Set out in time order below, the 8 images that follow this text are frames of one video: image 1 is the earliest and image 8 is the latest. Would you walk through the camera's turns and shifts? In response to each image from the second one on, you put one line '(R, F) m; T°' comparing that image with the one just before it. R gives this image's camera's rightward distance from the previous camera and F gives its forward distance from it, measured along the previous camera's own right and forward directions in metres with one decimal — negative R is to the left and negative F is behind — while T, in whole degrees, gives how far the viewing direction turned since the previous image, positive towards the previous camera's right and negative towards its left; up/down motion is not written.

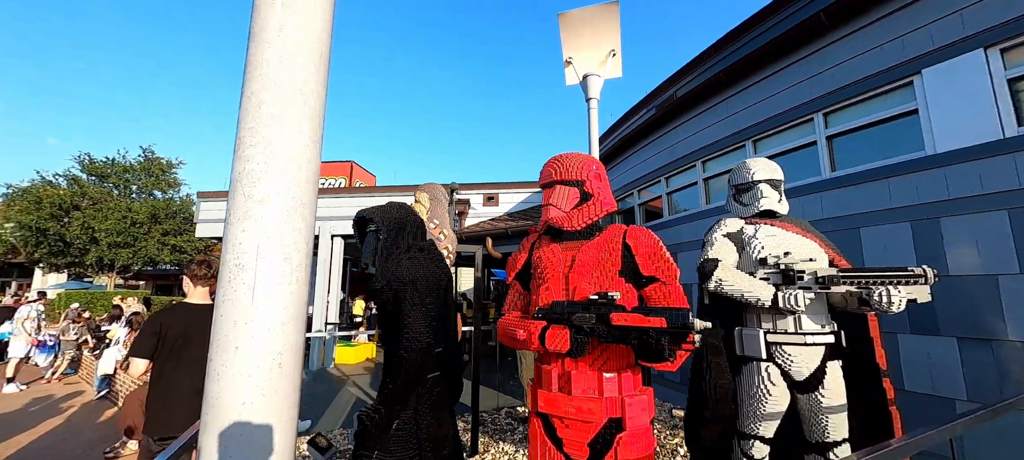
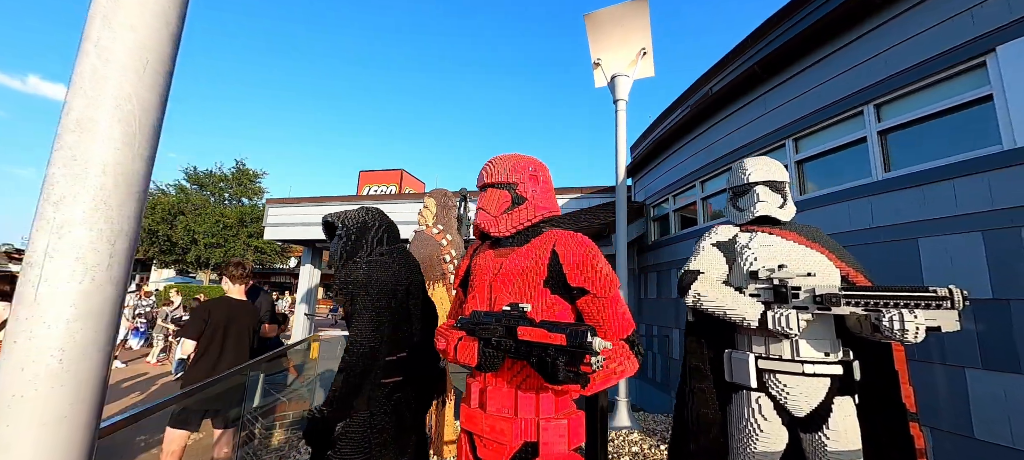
(+0.5, +0.1) m; -8°
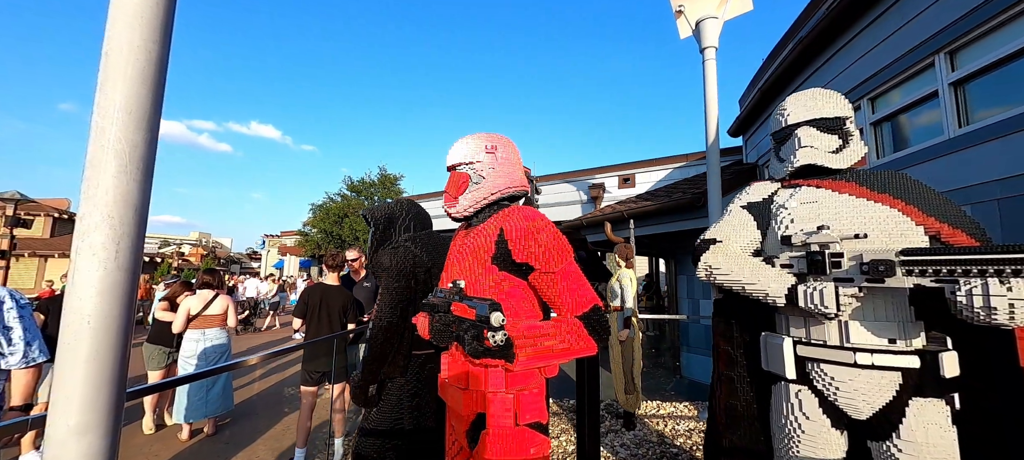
(+0.7, +0.1) m; -19°
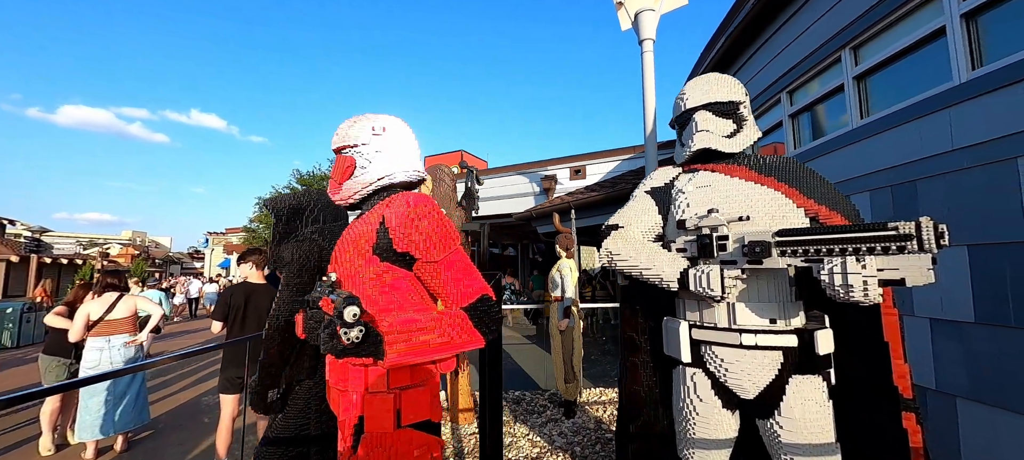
(+0.3, +0.1) m; +5°
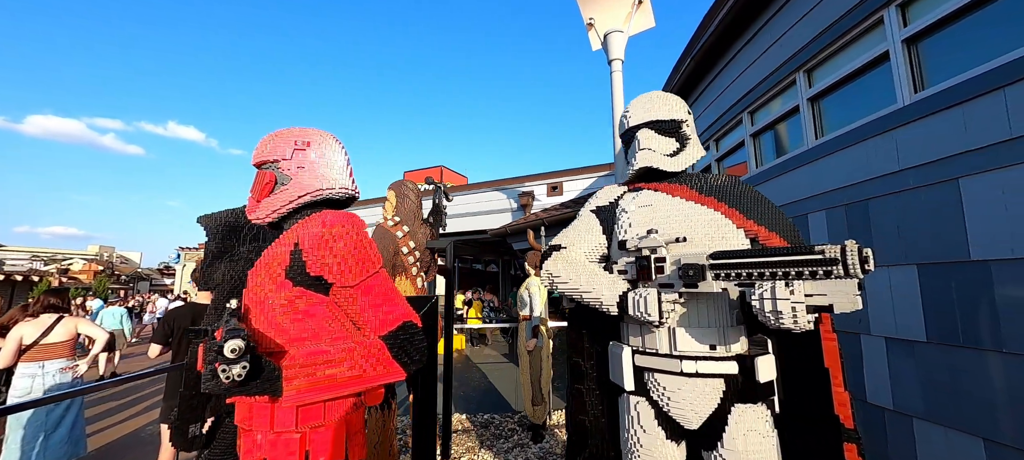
(+0.2, +0.1) m; +2°
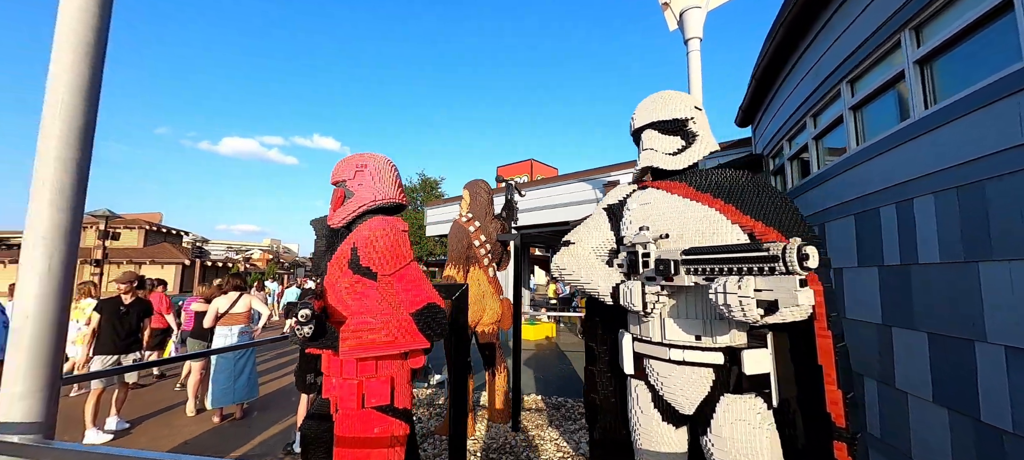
(+0.4, -0.2) m; -15°
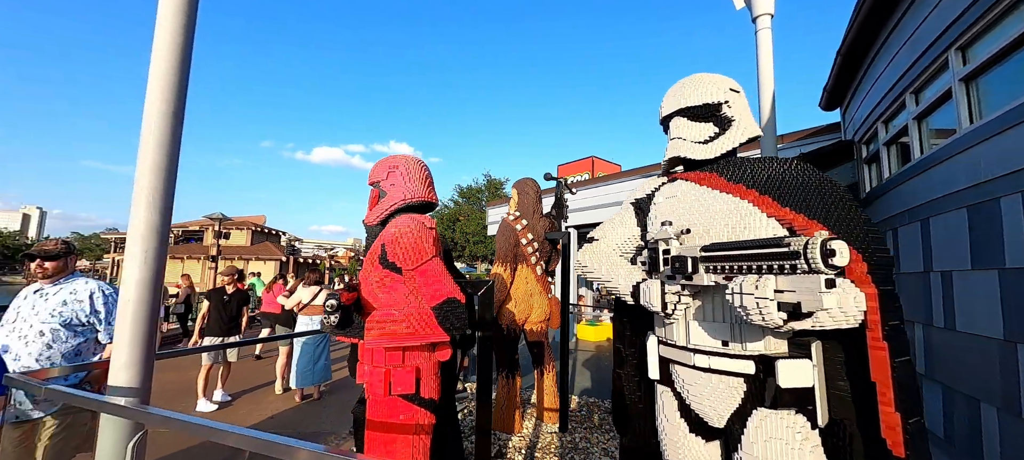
(+0.2, 0.0) m; -10°
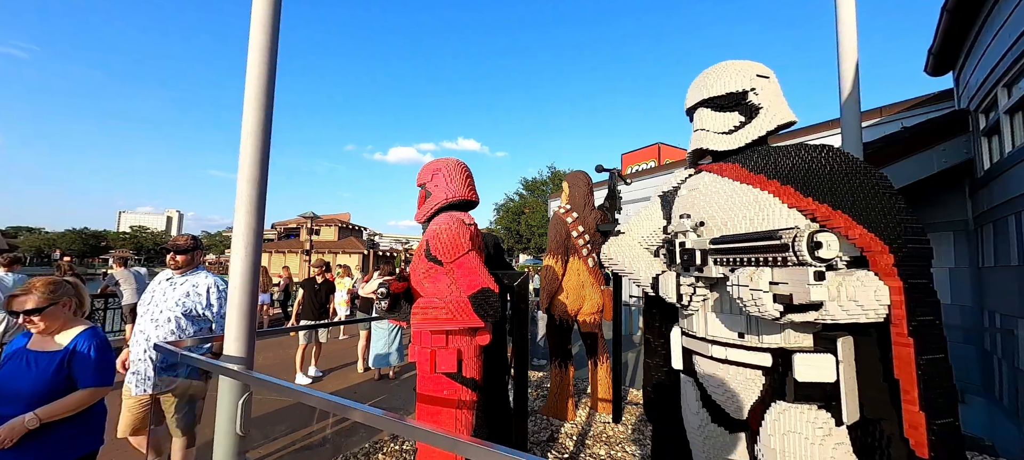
(+0.2, -0.1) m; -10°
